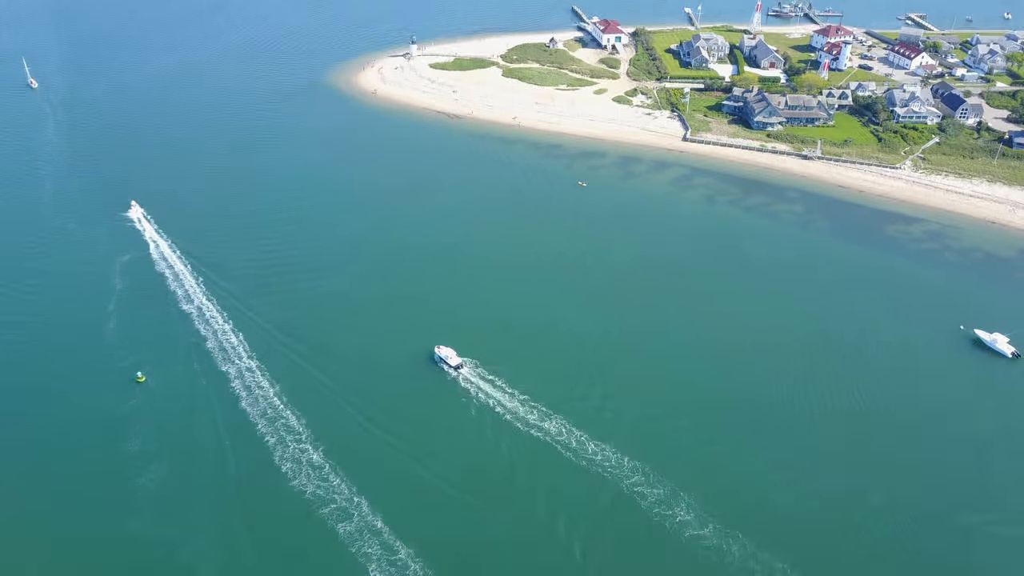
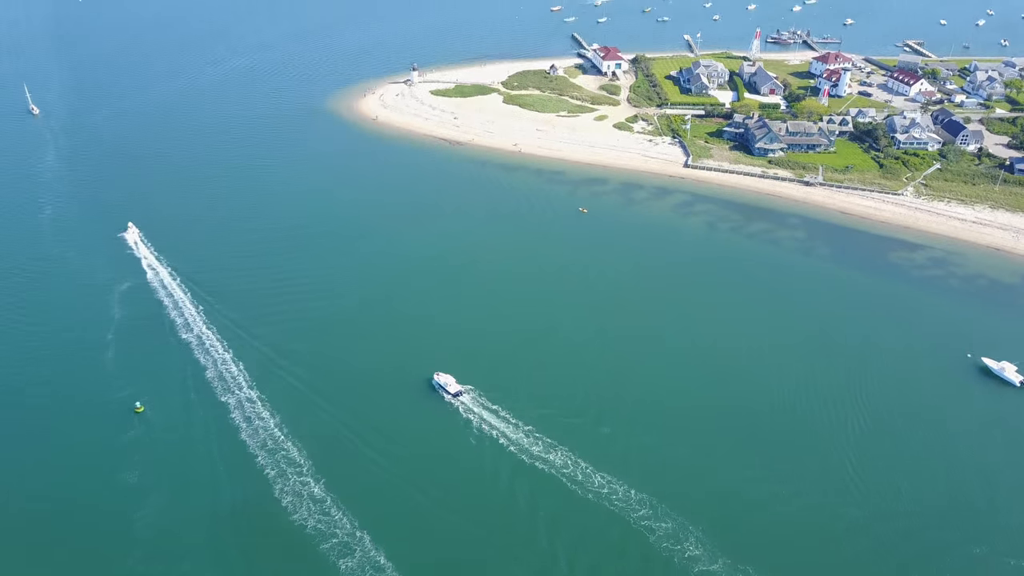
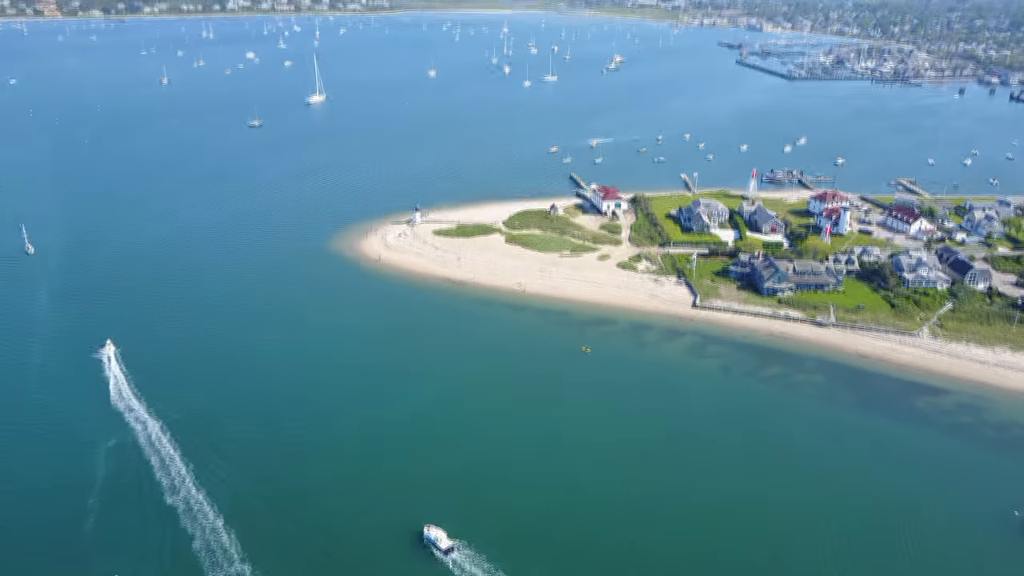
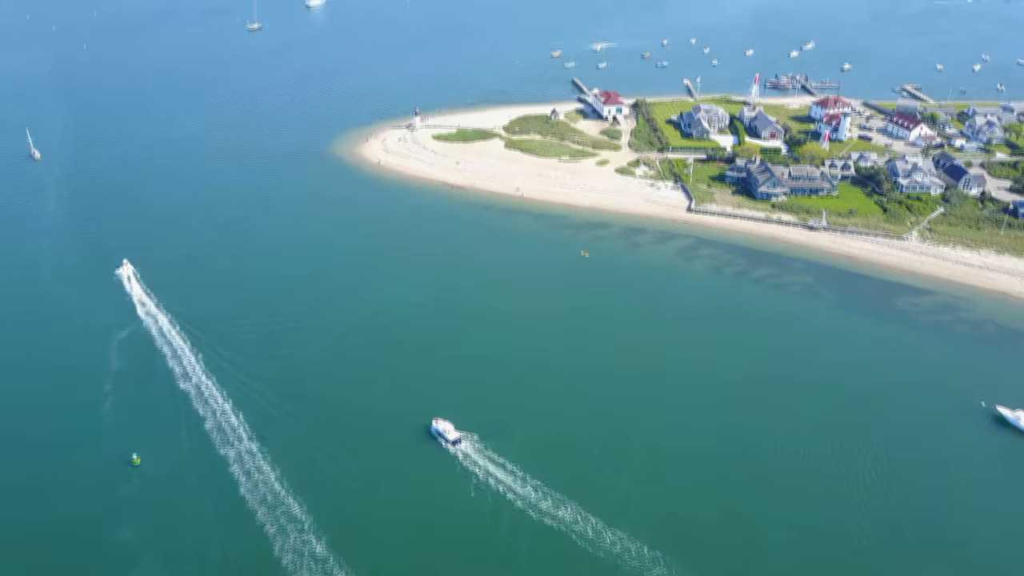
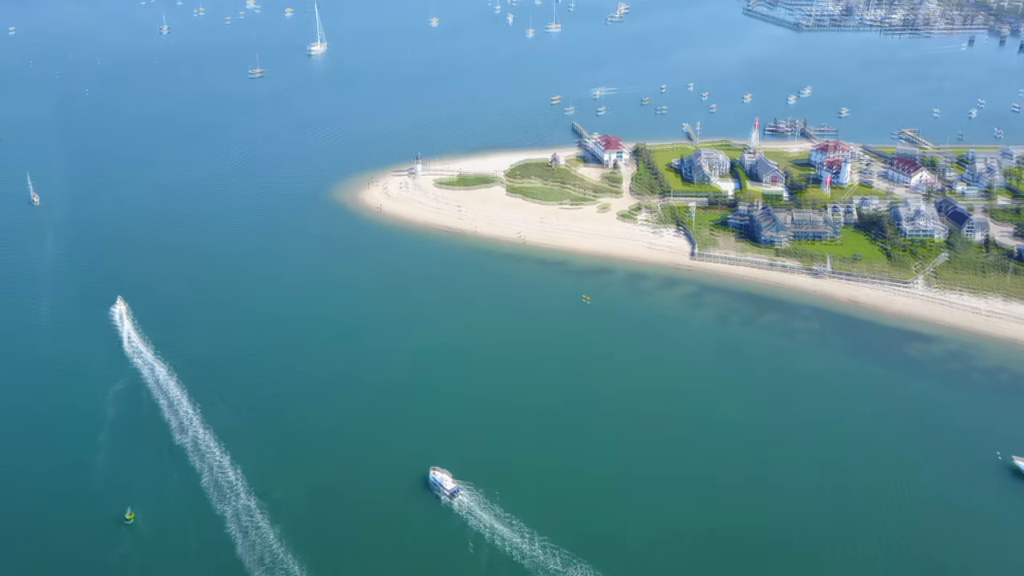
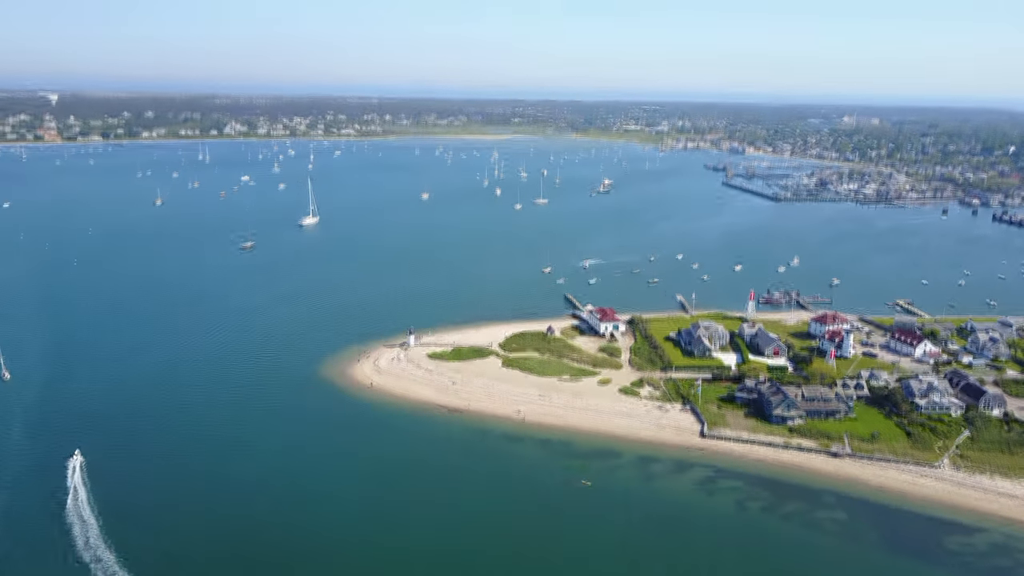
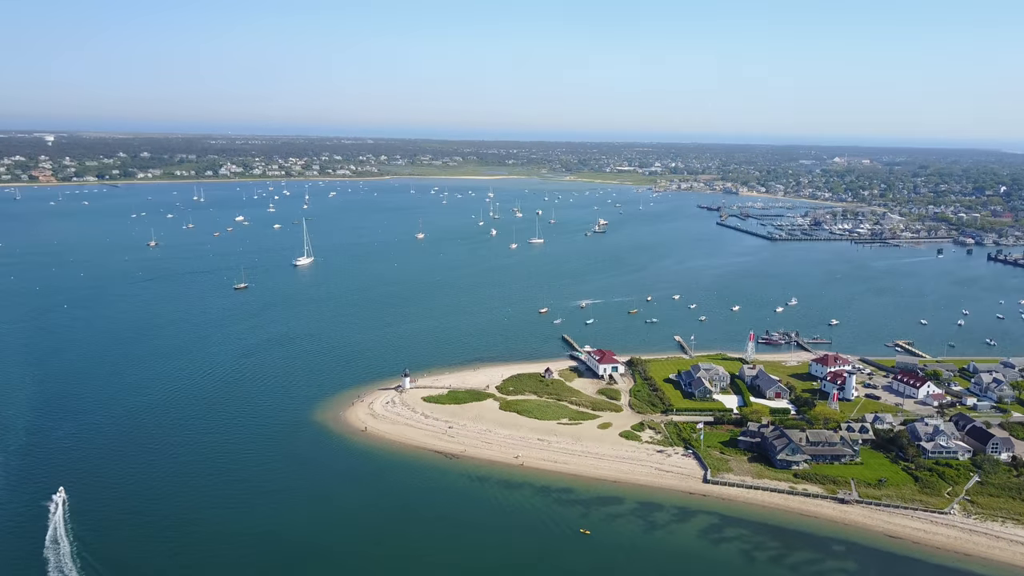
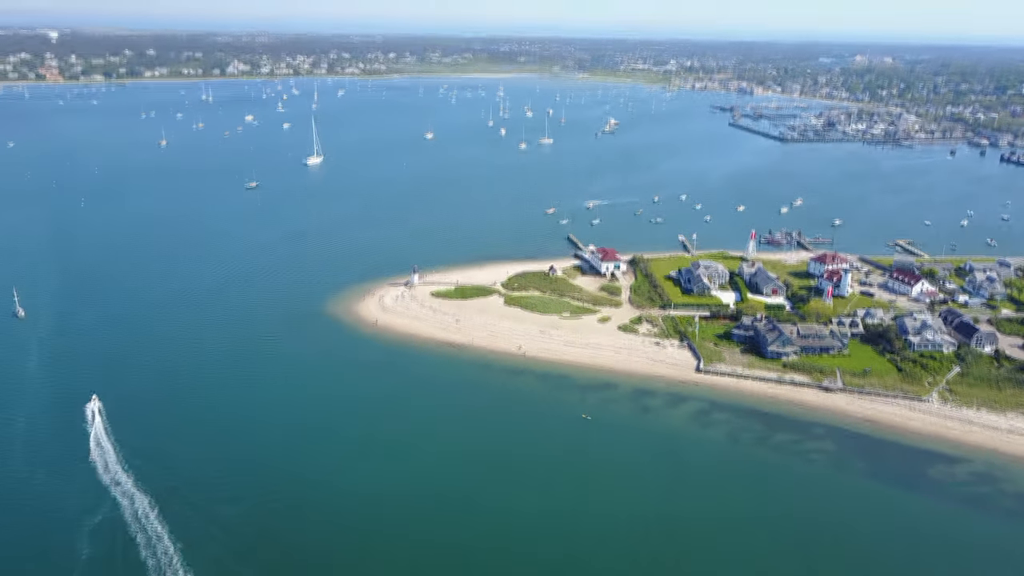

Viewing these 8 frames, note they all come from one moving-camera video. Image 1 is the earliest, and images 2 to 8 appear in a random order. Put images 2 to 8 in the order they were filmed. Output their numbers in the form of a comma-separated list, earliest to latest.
2, 4, 5, 3, 8, 6, 7
